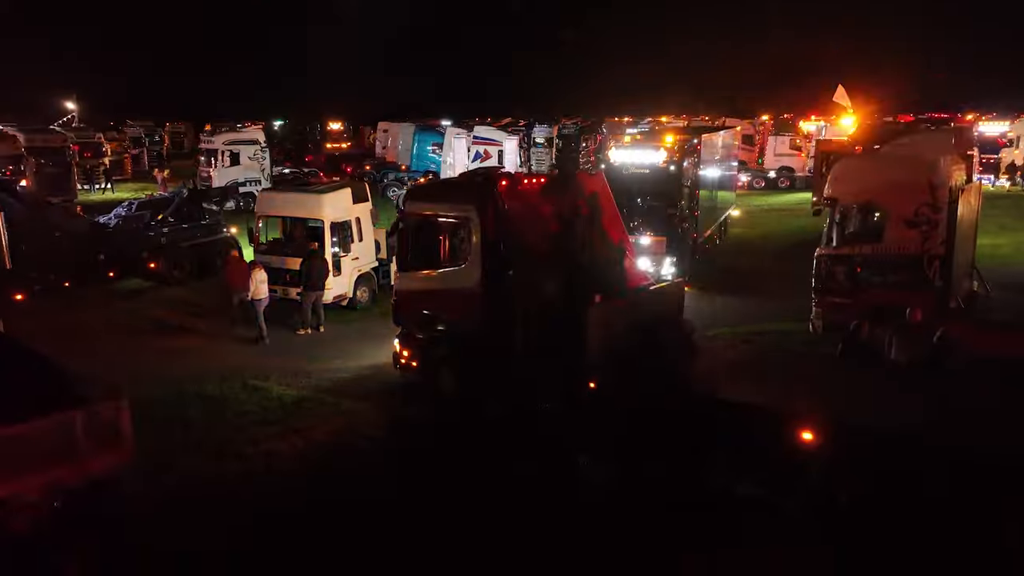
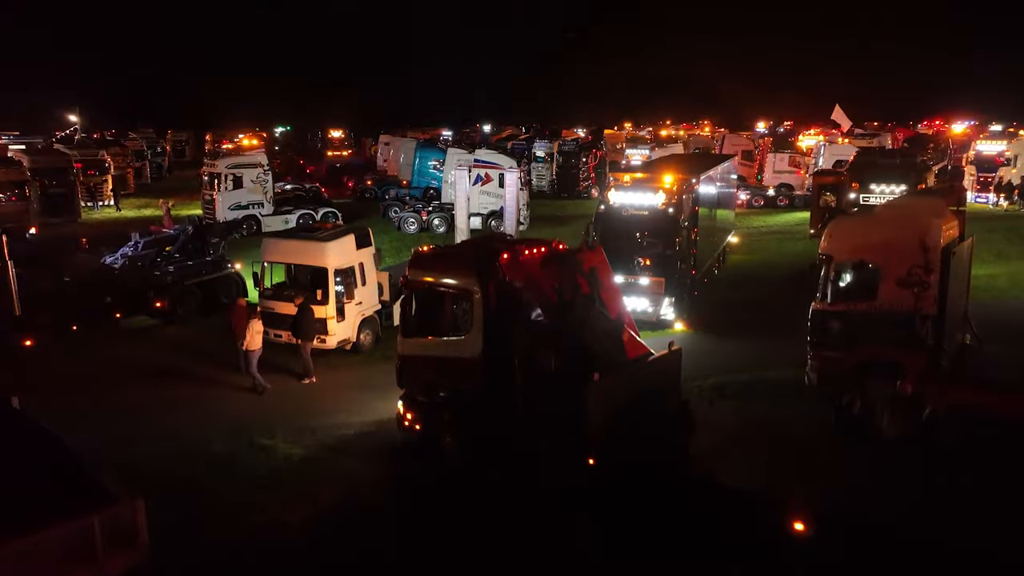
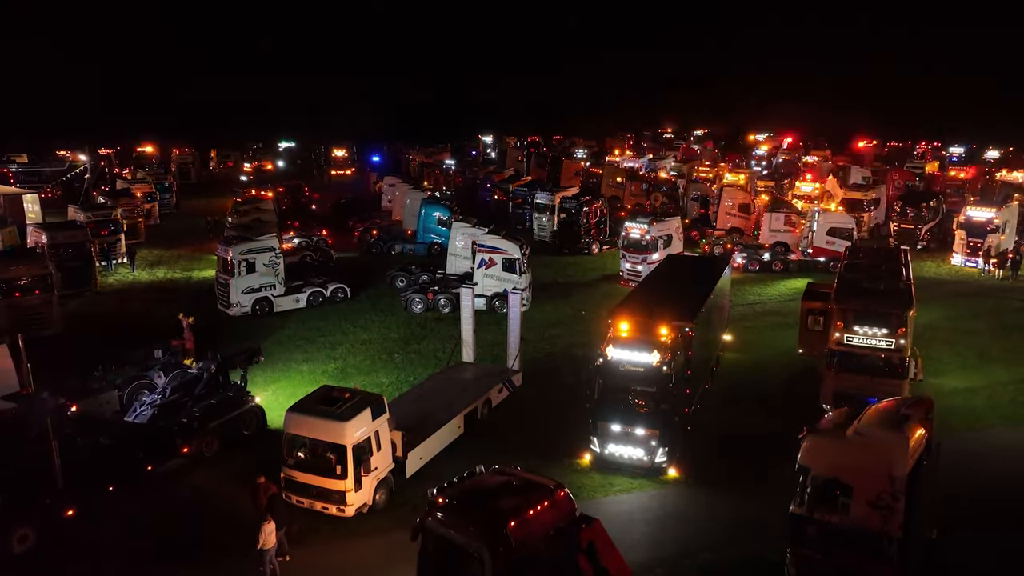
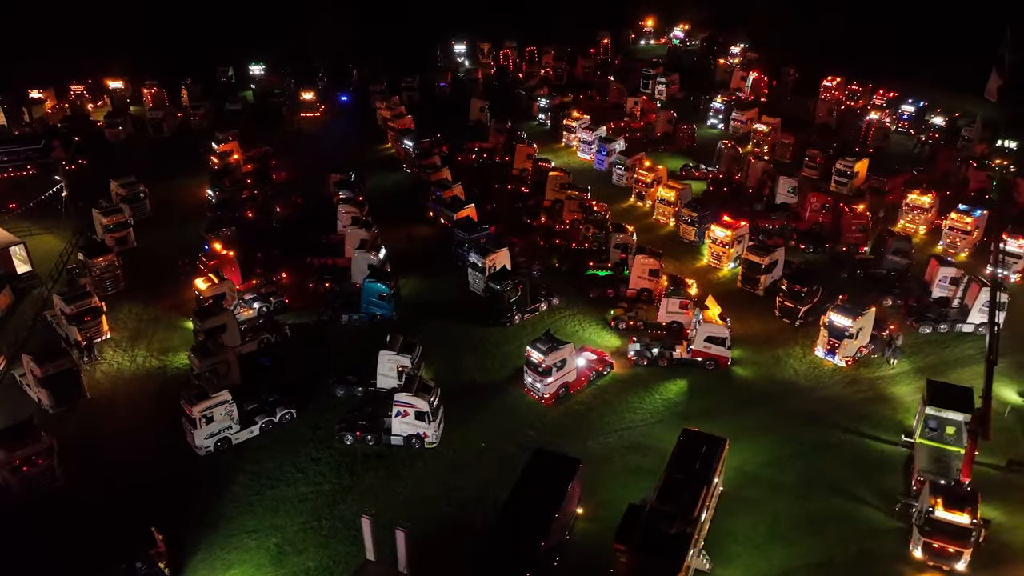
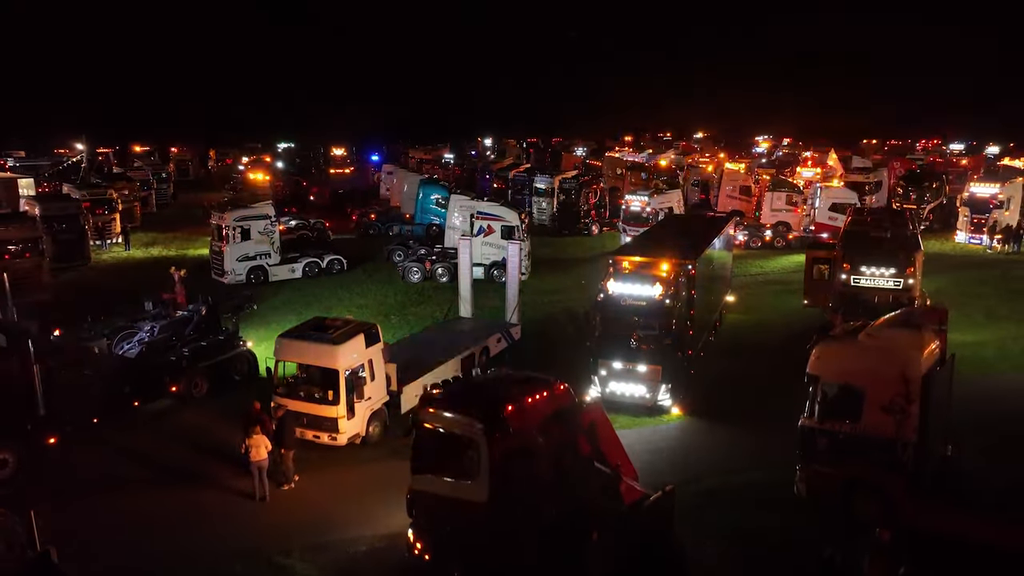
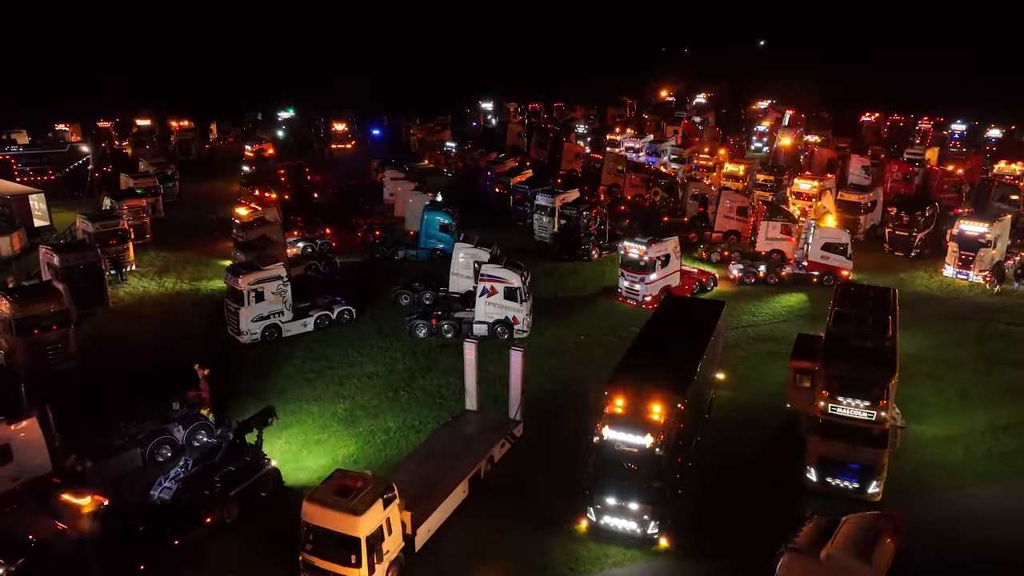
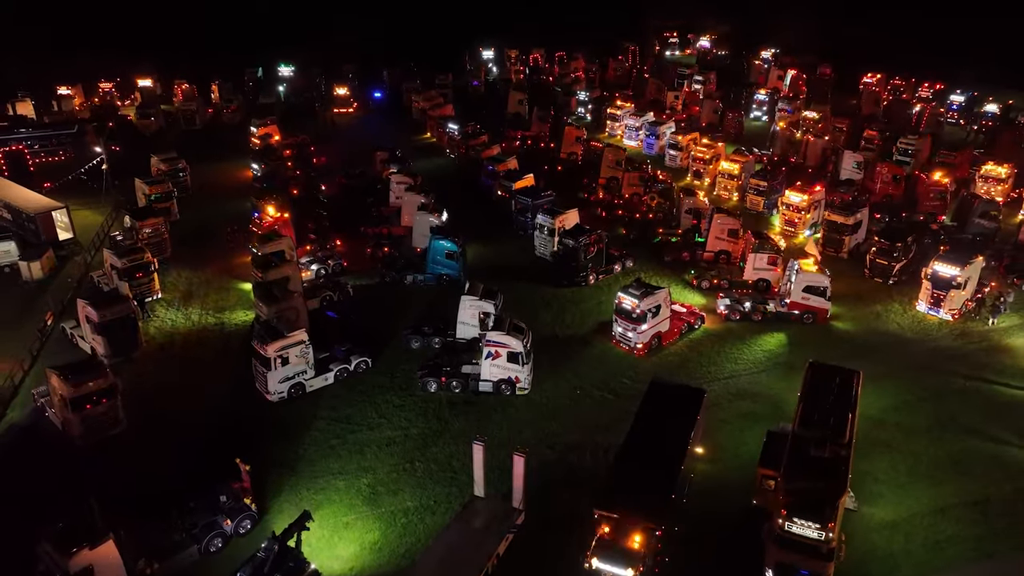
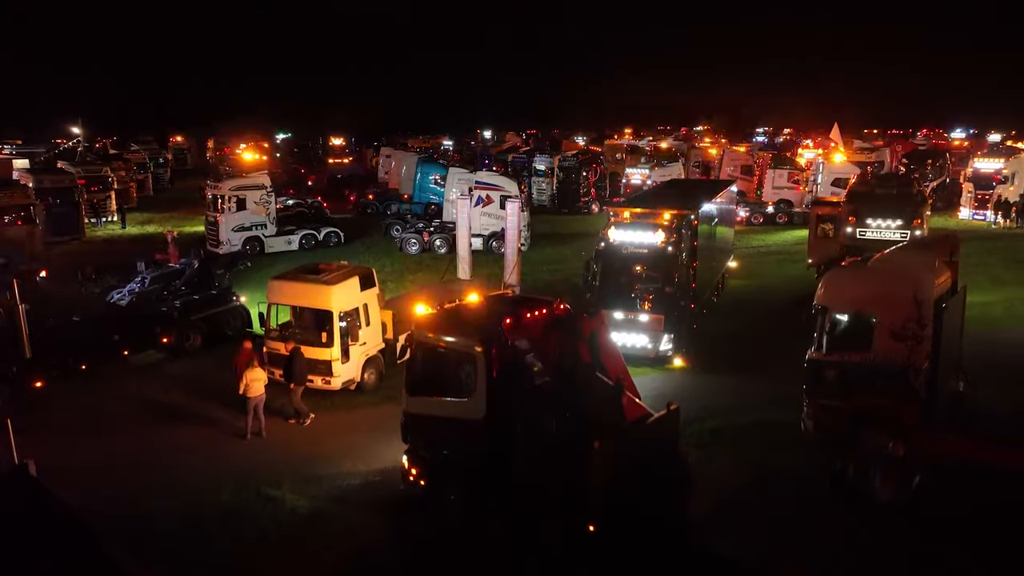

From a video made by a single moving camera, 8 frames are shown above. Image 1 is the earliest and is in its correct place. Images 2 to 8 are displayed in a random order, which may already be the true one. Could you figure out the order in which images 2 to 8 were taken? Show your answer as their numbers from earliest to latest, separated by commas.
2, 8, 5, 3, 6, 7, 4
